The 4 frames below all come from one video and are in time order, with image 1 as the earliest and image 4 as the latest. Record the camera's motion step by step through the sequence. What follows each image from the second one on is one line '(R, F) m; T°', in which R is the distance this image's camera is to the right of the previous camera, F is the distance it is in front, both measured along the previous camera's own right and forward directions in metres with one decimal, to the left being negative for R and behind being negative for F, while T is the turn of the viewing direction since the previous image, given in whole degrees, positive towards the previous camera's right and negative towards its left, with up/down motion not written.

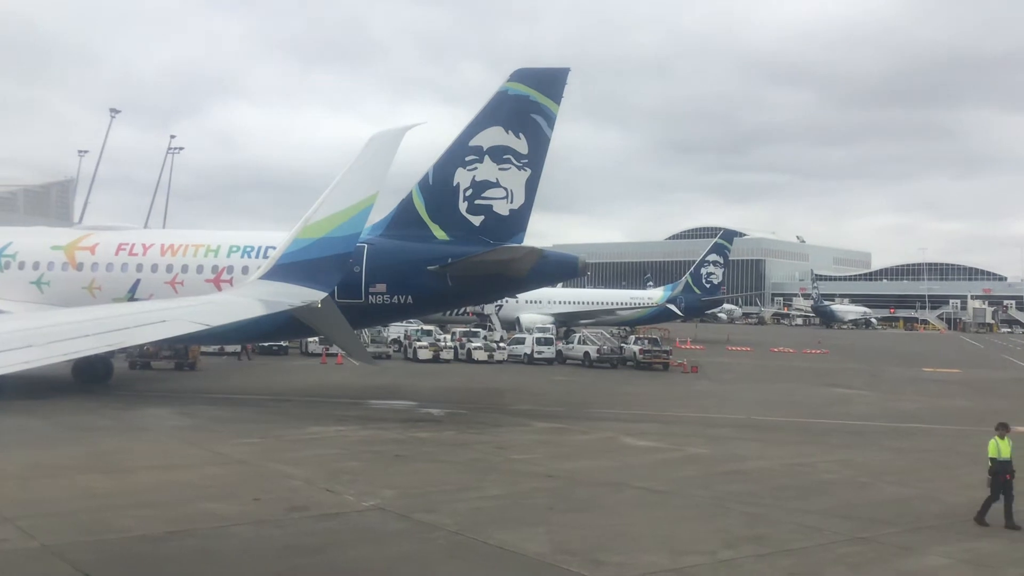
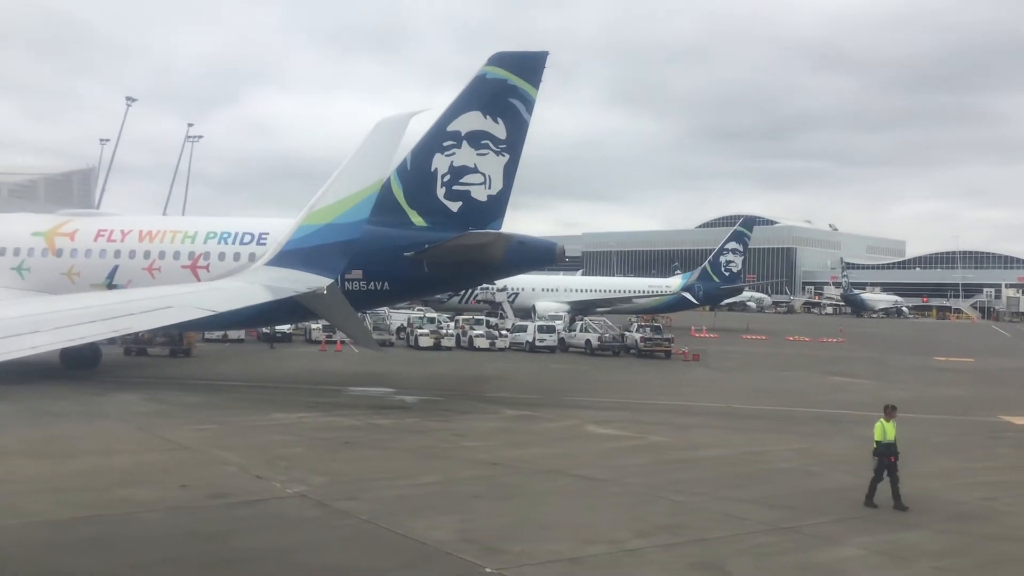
(+1.0, +0.2) m; -1°
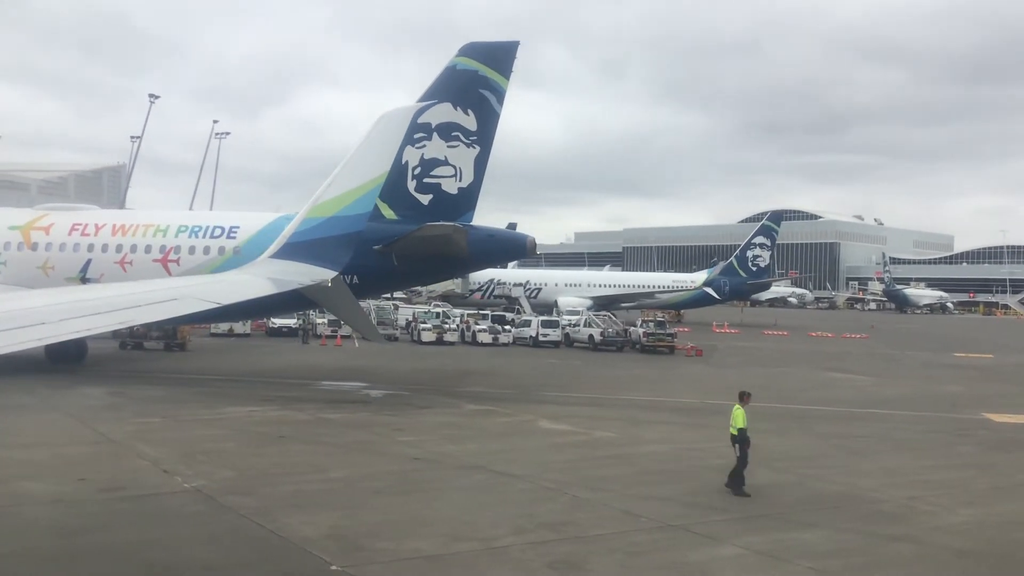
(+1.3, +0.2) m; -1°
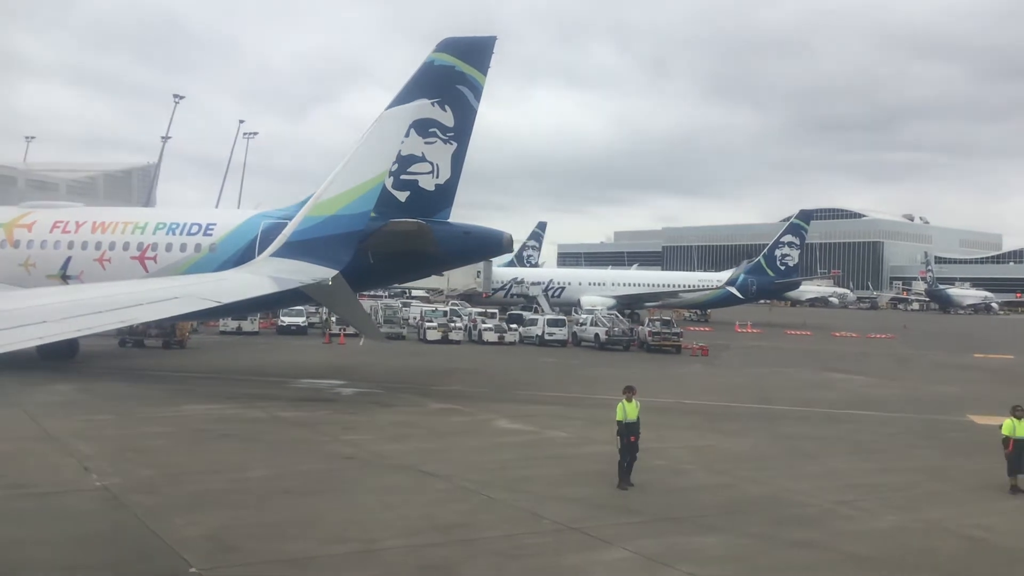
(+1.1, +0.2) m; -1°
